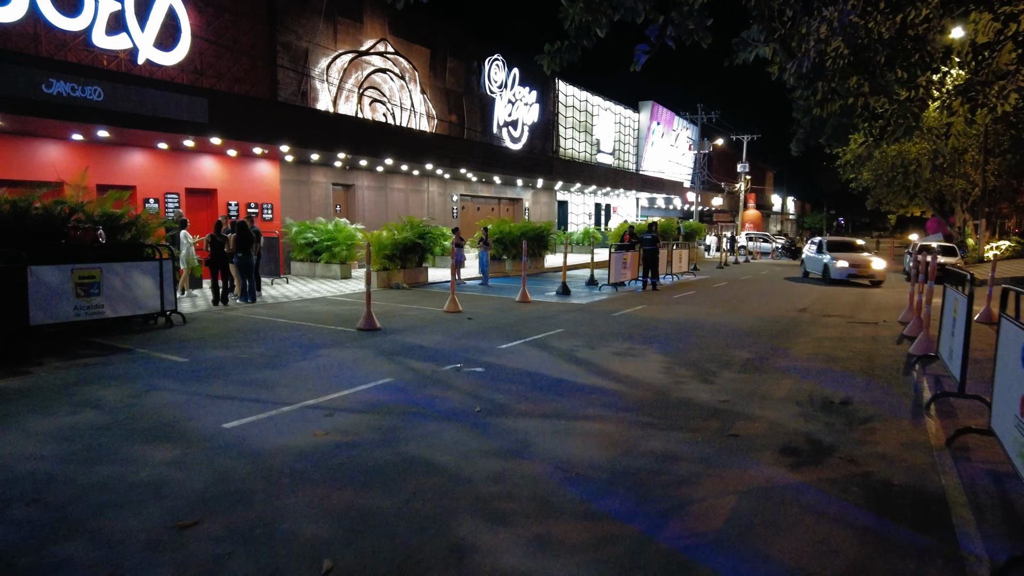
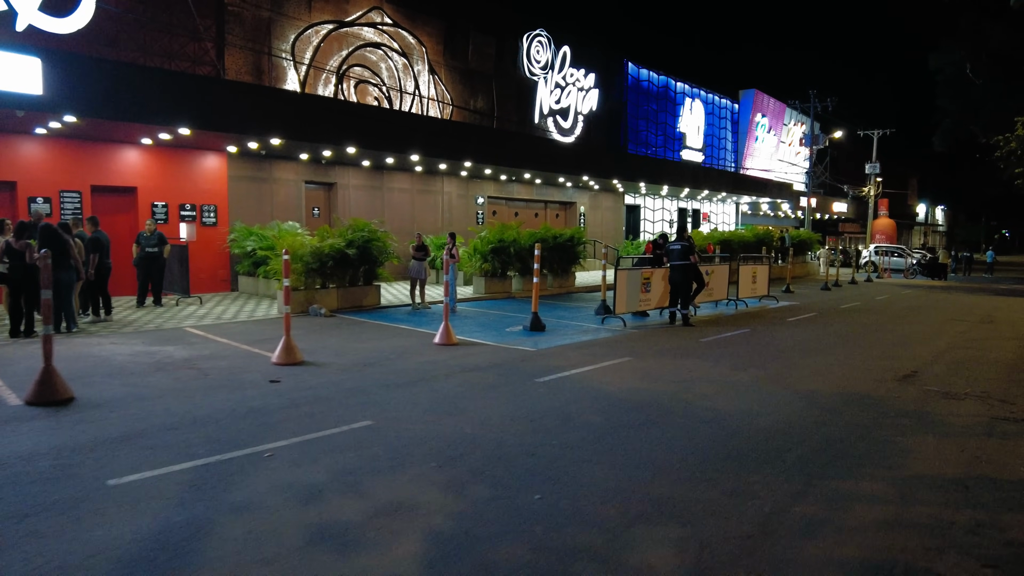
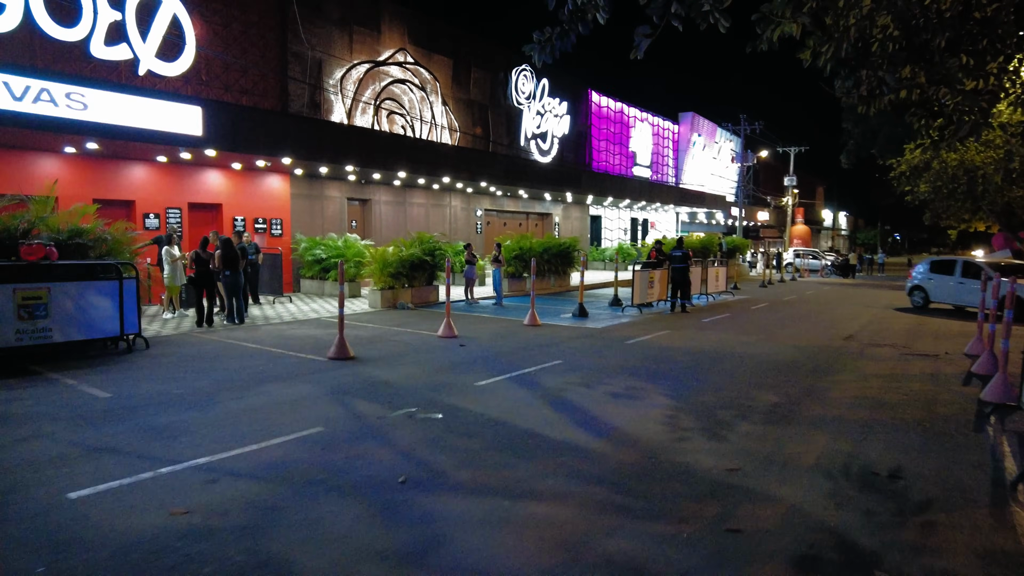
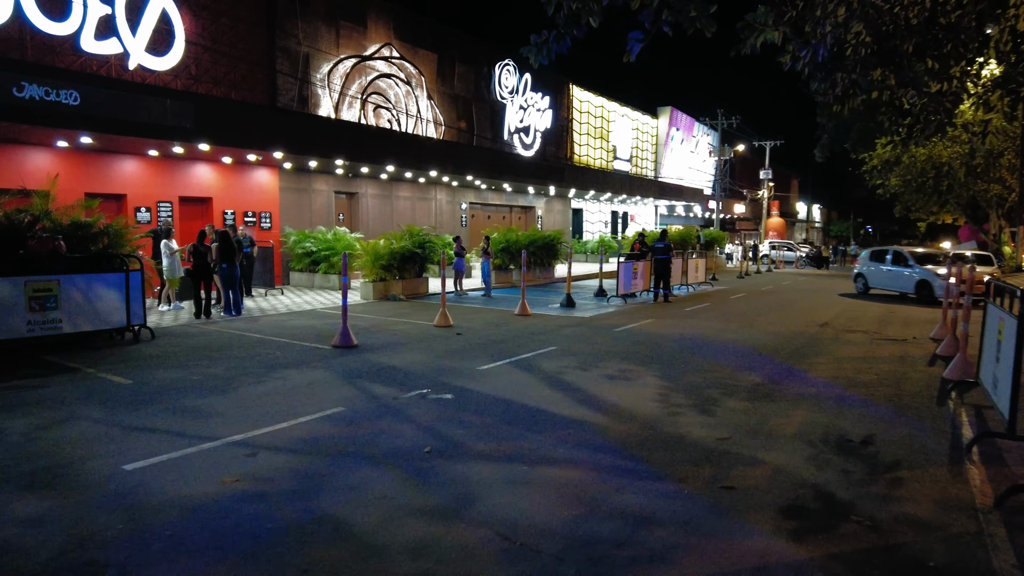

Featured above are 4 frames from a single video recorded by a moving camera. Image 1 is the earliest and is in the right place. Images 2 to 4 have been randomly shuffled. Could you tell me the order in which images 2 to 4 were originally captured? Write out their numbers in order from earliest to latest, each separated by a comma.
4, 3, 2
